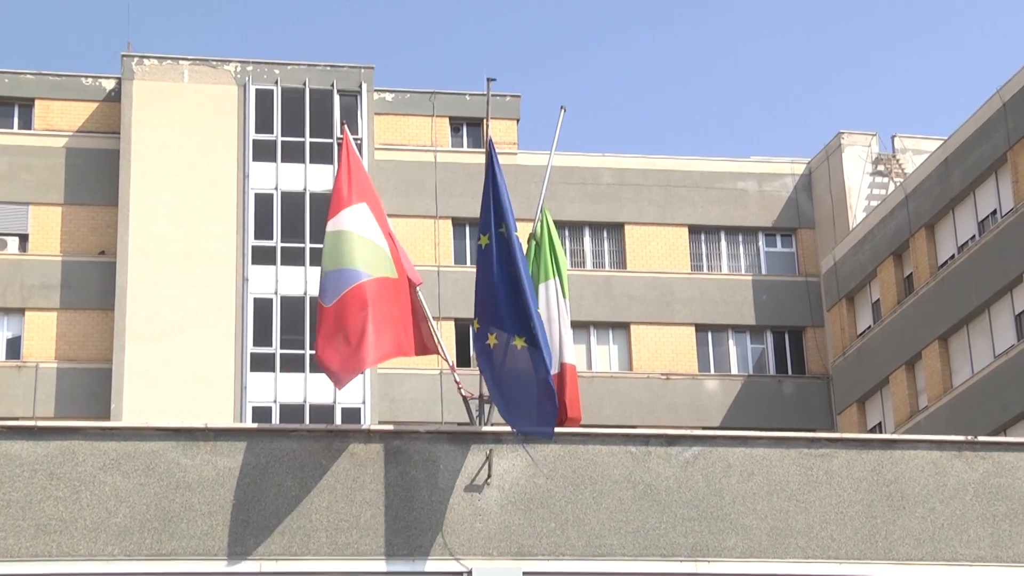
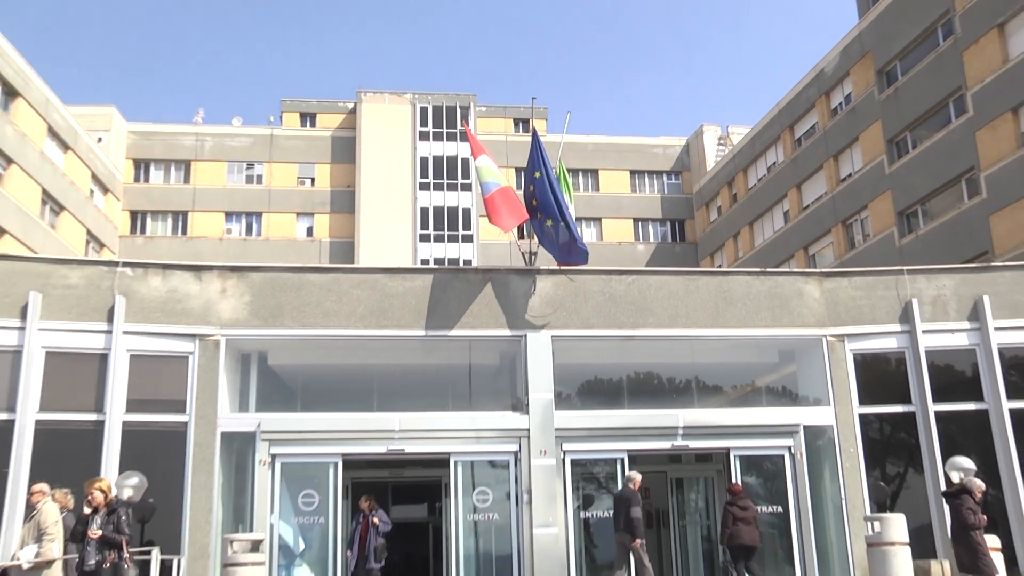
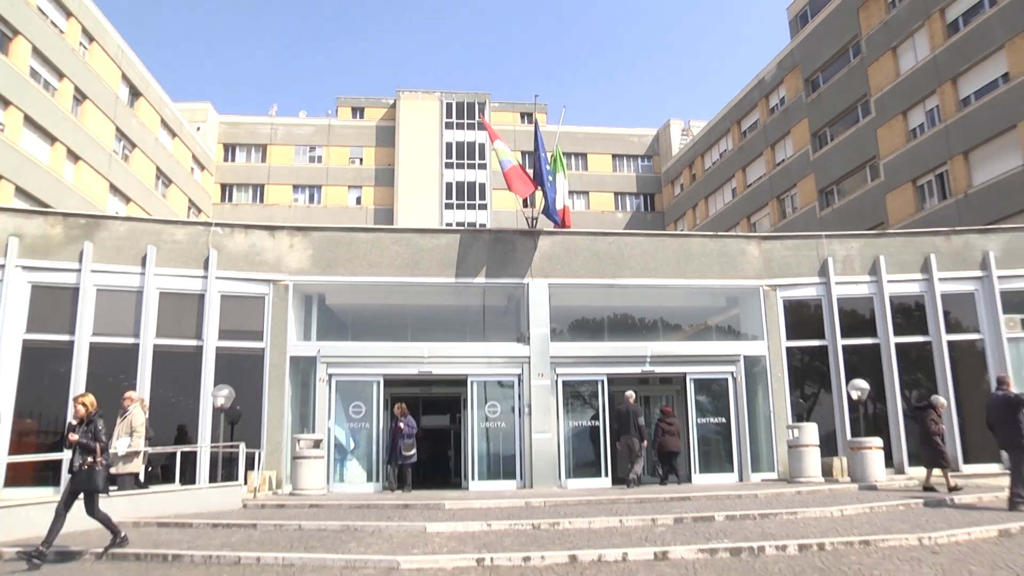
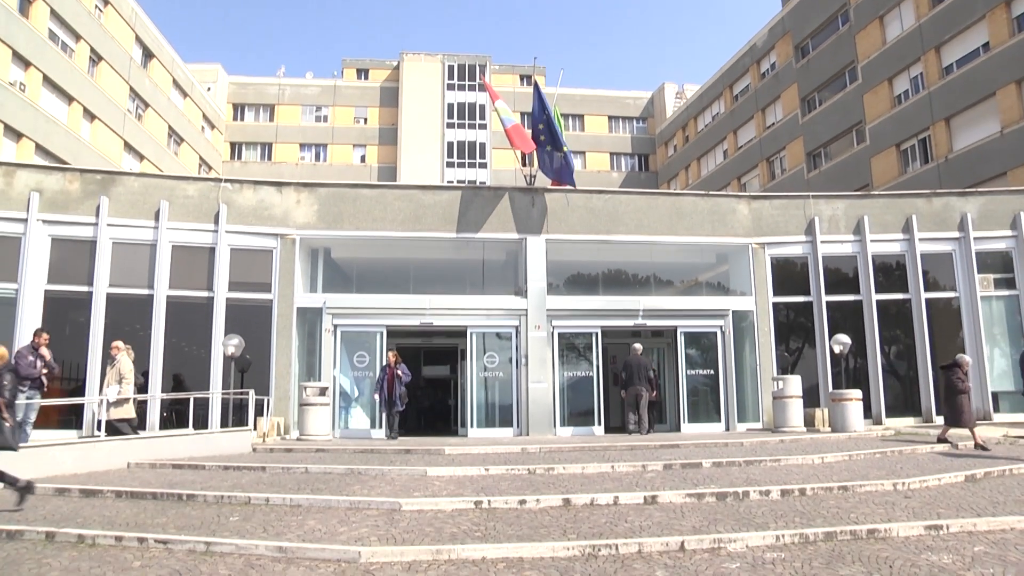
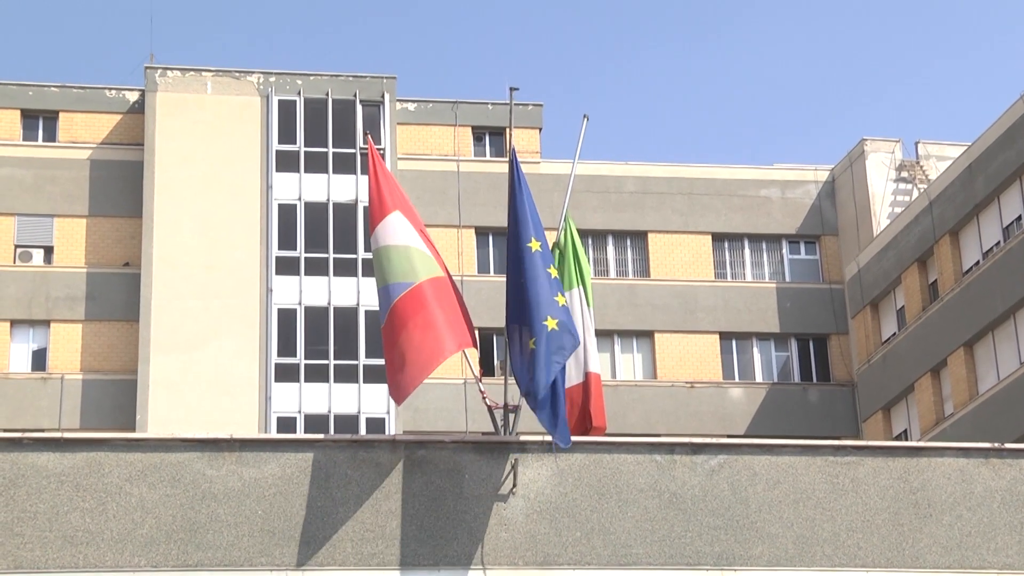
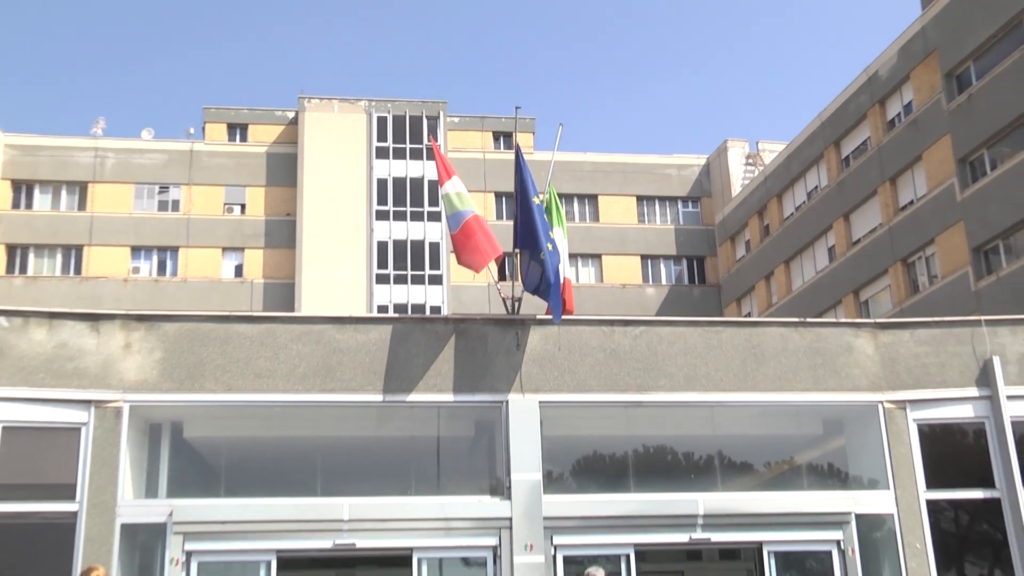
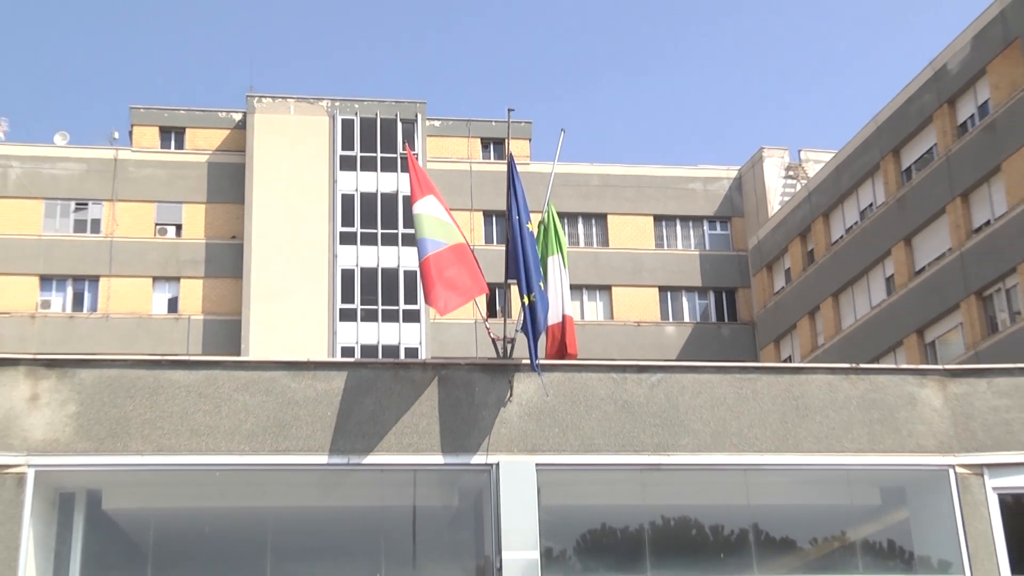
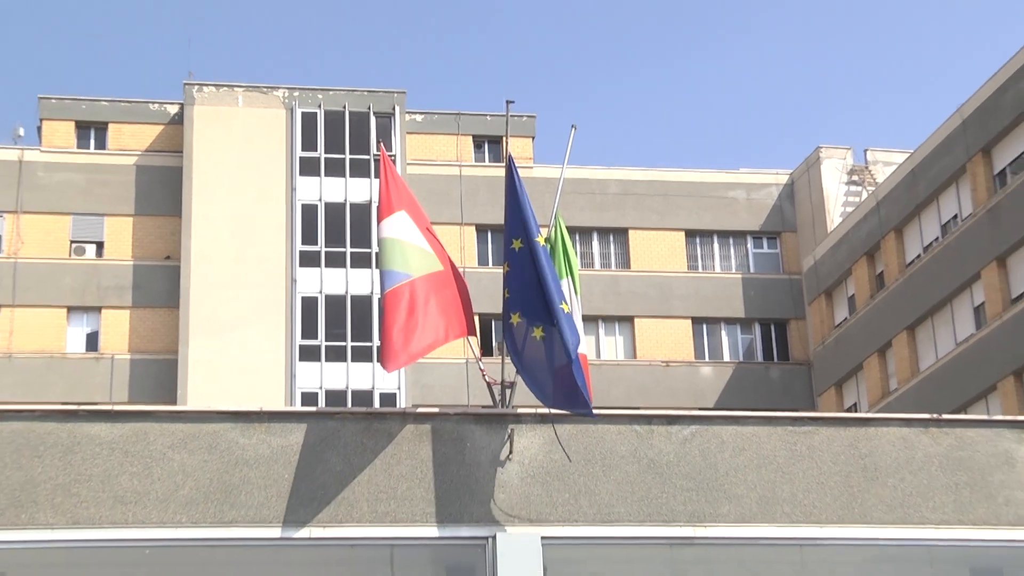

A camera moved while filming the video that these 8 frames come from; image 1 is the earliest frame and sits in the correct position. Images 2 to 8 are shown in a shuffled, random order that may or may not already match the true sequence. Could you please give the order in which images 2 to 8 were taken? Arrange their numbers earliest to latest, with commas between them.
5, 8, 7, 6, 2, 3, 4
